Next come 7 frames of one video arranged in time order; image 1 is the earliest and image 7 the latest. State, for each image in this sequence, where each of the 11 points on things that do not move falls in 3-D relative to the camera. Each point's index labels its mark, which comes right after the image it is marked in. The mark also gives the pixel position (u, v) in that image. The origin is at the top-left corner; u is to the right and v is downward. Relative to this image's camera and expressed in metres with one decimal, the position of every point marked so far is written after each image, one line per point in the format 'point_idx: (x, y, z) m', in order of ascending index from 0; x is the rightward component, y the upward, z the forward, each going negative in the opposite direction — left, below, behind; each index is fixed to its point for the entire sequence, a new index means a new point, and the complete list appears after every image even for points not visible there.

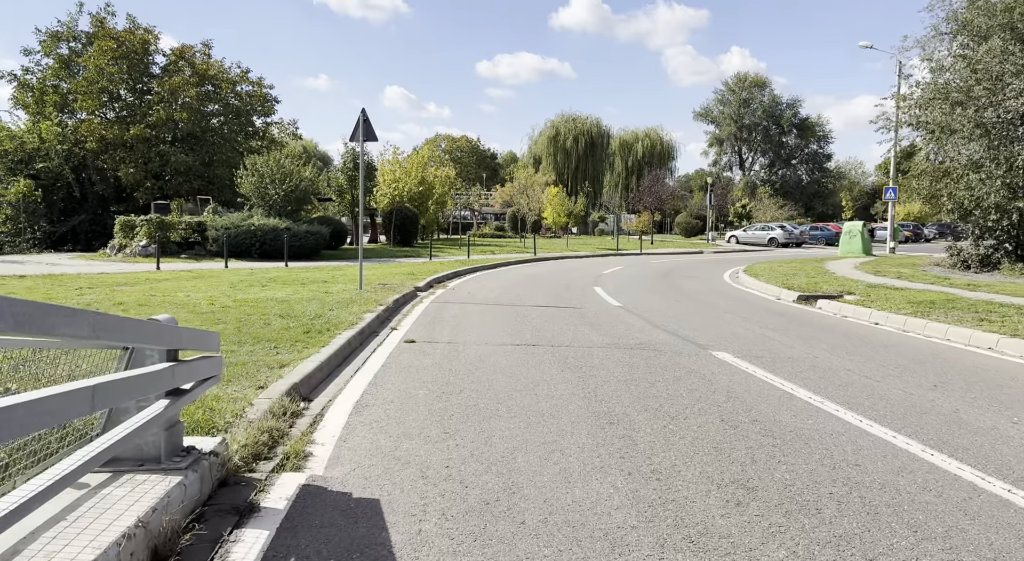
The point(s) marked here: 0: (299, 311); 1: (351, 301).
0: (-2.7, -0.4, +13.2) m
1: (-2.3, -0.3, +15.3) m
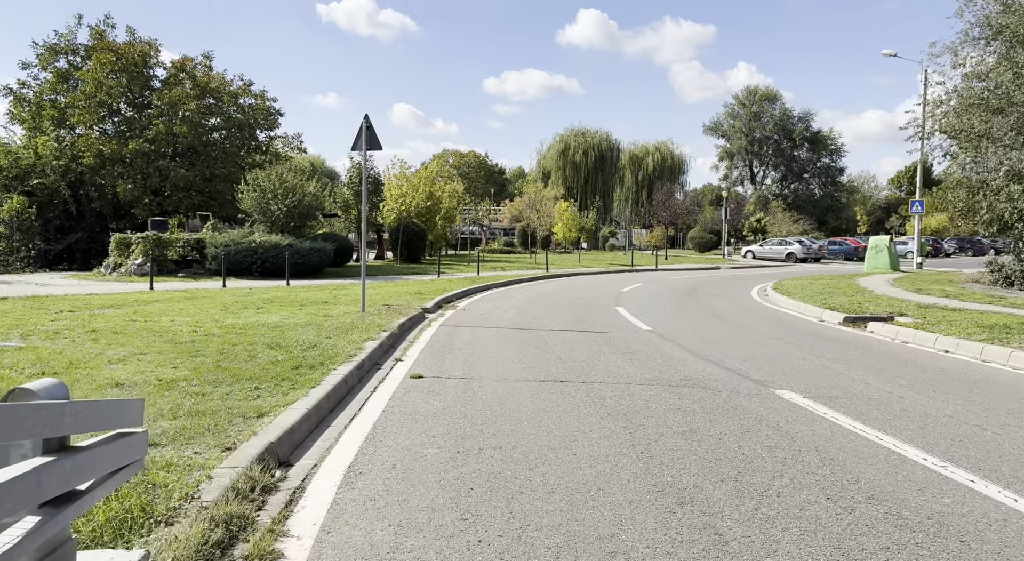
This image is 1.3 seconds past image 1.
0: (-2.5, -0.7, +11.6) m
1: (-2.1, -0.6, +13.7) m
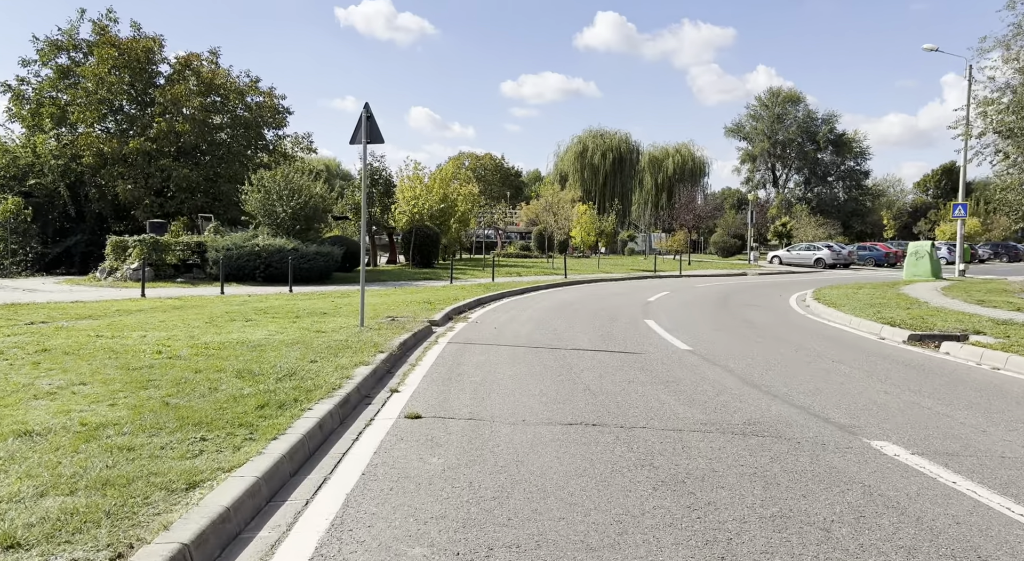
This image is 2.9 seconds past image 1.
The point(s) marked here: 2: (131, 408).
0: (-2.3, -0.8, +9.7) m
1: (-1.9, -0.7, +11.8) m
2: (-2.7, -0.9, +7.5) m
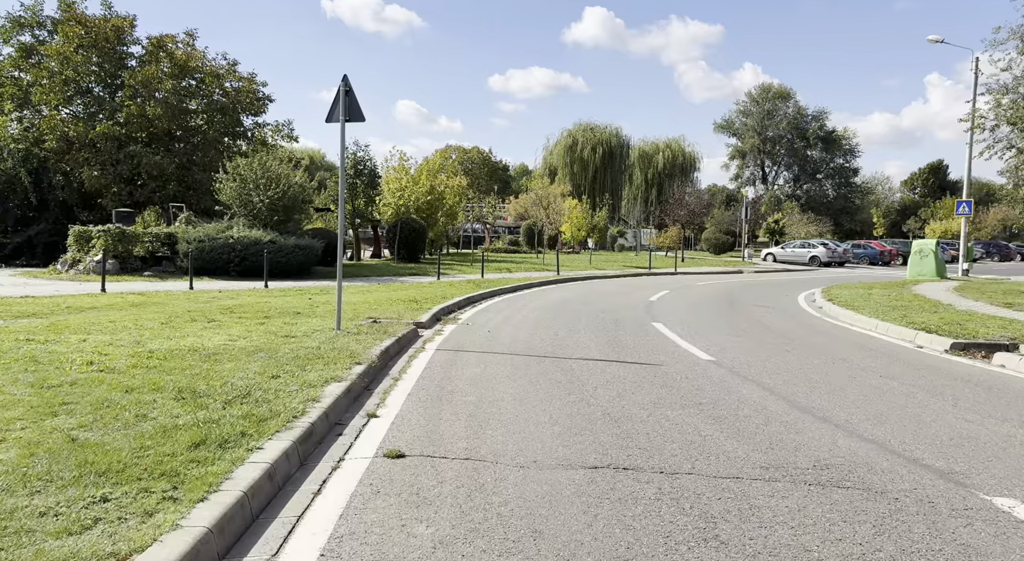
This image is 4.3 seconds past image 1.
0: (-2.2, -0.8, +8.0) m
1: (-1.9, -0.7, +10.1) m
2: (-2.7, -0.9, +5.7) m
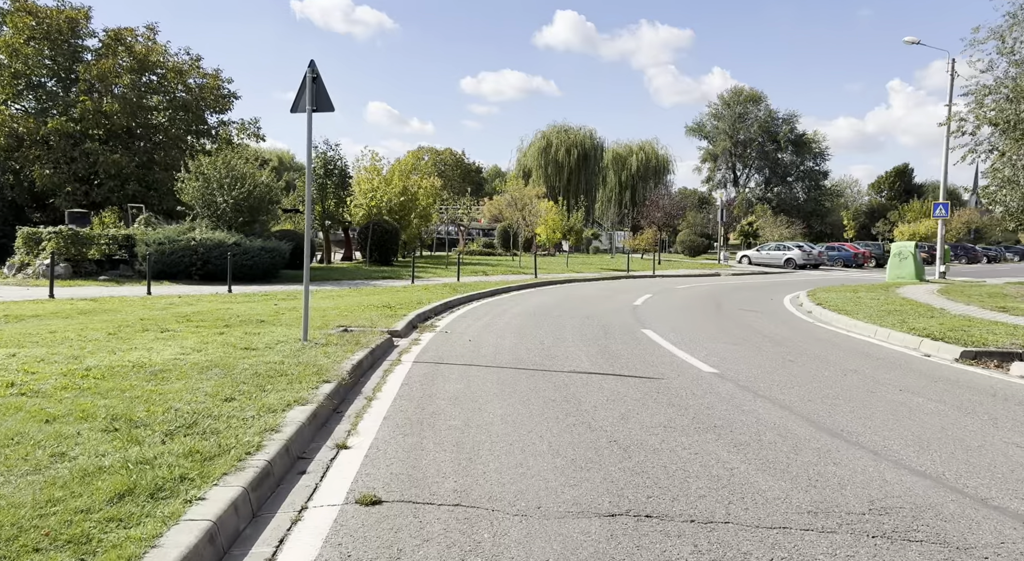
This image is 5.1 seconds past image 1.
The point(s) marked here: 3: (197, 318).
0: (-2.3, -0.8, +6.9) m
1: (-2.0, -0.8, +8.9) m
2: (-2.7, -1.0, +4.6) m
3: (-4.3, -0.5, +14.2) m
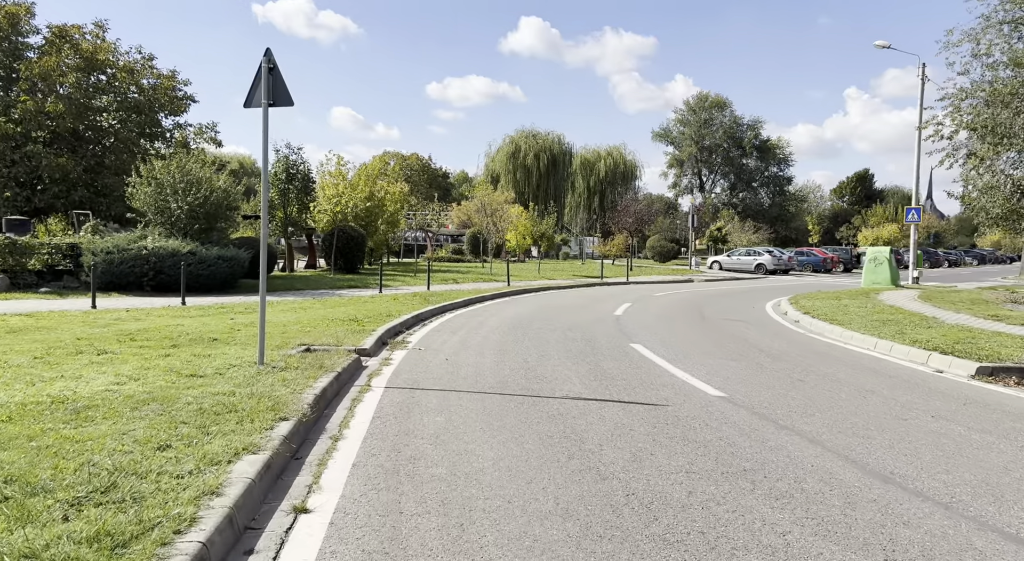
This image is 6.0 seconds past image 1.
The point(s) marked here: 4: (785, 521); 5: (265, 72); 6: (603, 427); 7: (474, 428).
0: (-2.3, -1.0, +5.6) m
1: (-2.1, -0.9, +7.7) m
2: (-2.6, -1.1, +3.3) m
3: (-4.5, -0.7, +12.9) m
4: (+1.4, -1.2, +5.4) m
5: (-2.4, +2.0, +10.1) m
6: (+0.7, -1.1, +7.9) m
7: (-0.3, -1.1, +7.7) m
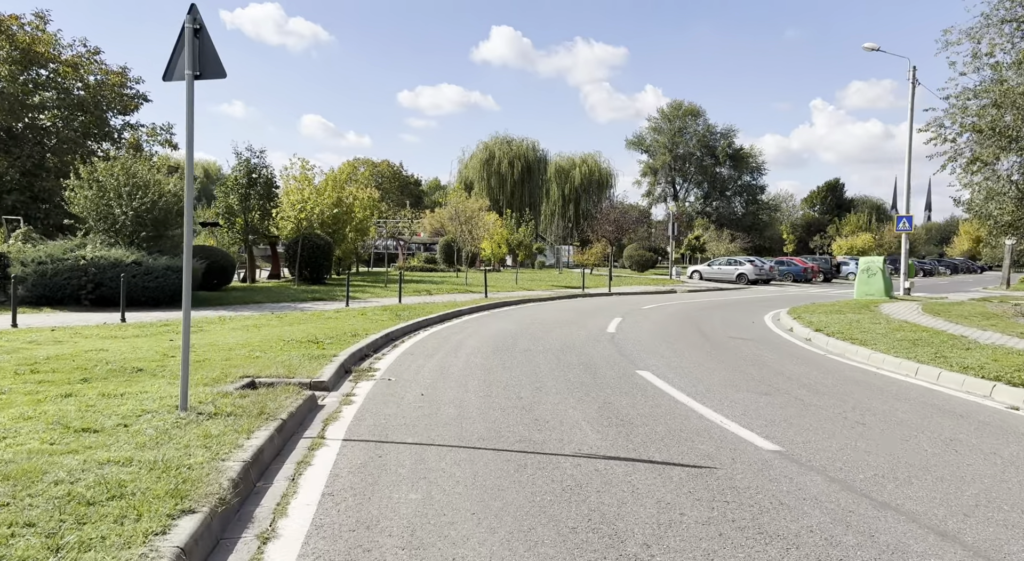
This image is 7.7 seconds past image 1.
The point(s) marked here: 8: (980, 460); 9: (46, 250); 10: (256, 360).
0: (-2.2, -1.1, +3.2) m
1: (-2.0, -1.0, +5.4) m
2: (-2.5, -1.2, +1.0) m
3: (-4.7, -0.9, +10.5) m
4: (+1.5, -1.3, +3.2) m
5: (-2.4, +1.9, +7.8) m
6: (+0.7, -1.2, +5.7) m
7: (-0.2, -1.2, +5.4) m
8: (+3.4, -1.3, +7.4) m
9: (-8.6, +0.6, +19.3) m
10: (-2.8, -0.9, +11.5) m
